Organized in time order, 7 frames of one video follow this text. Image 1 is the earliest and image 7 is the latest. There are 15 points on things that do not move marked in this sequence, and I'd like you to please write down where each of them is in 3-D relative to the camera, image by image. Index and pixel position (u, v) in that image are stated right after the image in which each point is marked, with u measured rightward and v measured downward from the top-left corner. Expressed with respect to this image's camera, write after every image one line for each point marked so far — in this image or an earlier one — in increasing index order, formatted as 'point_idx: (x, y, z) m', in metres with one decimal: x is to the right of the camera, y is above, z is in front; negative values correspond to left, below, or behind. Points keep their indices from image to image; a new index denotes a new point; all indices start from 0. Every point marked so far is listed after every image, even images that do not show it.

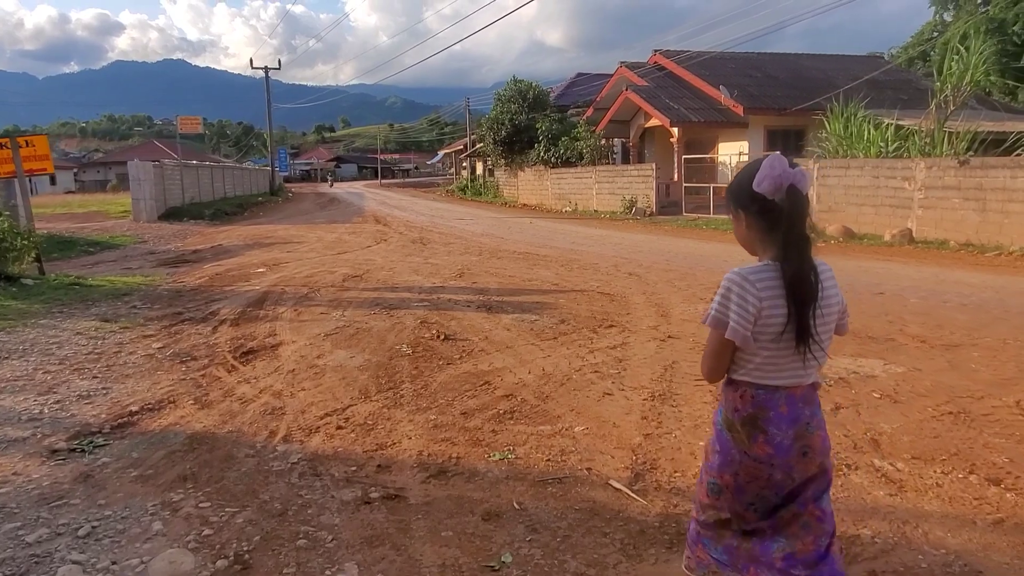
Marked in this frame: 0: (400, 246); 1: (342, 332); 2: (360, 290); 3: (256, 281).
0: (-2.3, +0.9, +16.3) m
1: (-1.6, -0.4, +7.3) m
2: (-2.0, 0.0, +10.1) m
3: (-3.9, +0.1, +11.6) m
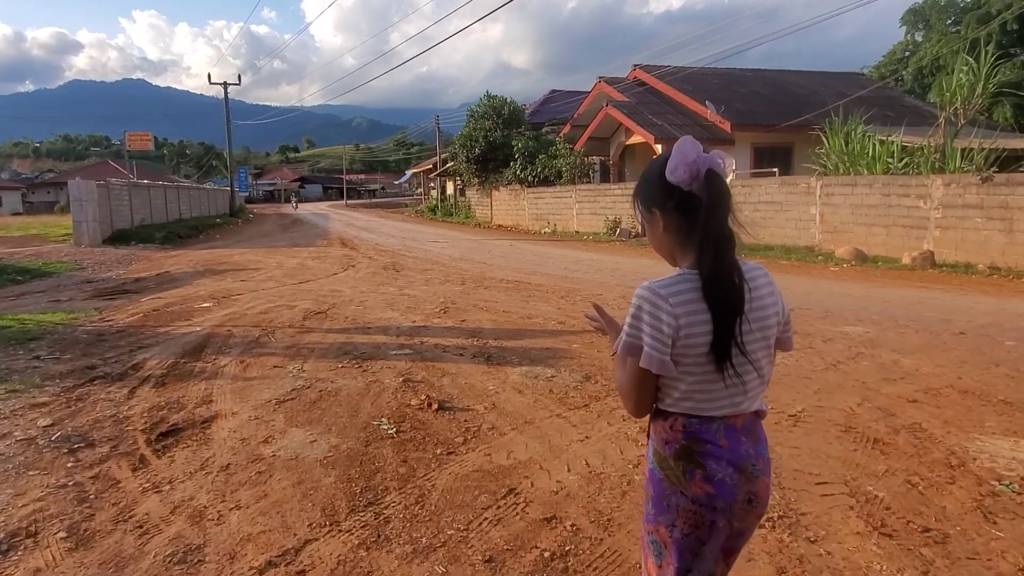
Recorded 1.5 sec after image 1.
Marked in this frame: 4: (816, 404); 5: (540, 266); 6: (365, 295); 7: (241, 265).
0: (-2.7, +0.3, +14.5) m
1: (-1.5, -0.8, +5.5) m
2: (-2.1, -0.5, +8.3) m
3: (-4.0, -0.4, +9.7) m
4: (+2.0, -0.8, +5.0) m
5: (+0.5, +0.4, +14.7) m
6: (-2.2, -0.1, +11.3) m
7: (-6.4, +0.5, +17.9) m
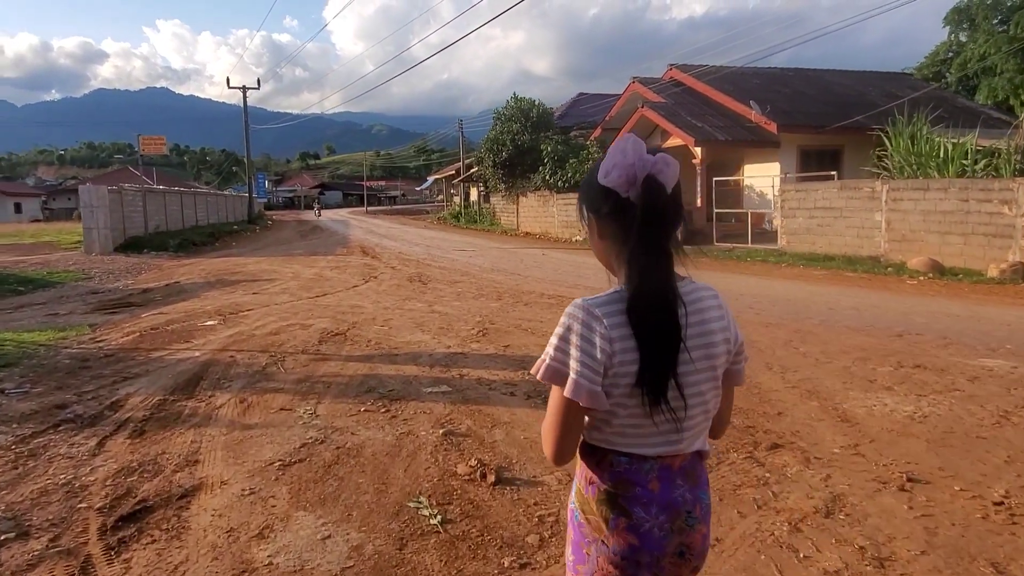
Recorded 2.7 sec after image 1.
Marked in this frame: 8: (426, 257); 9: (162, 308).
0: (-2.0, 0.0, +13.2) m
1: (-1.1, -1.0, +4.2) m
2: (-1.6, -0.7, +7.0) m
3: (-3.5, -0.6, +8.5) m
4: (+2.4, -0.9, +3.6) m
5: (+1.2, +0.1, +13.4) m
6: (-1.6, -0.3, +10.0) m
7: (-5.6, +0.3, +16.7) m
8: (-2.2, +0.8, +19.4) m
9: (-5.7, -0.3, +12.4) m
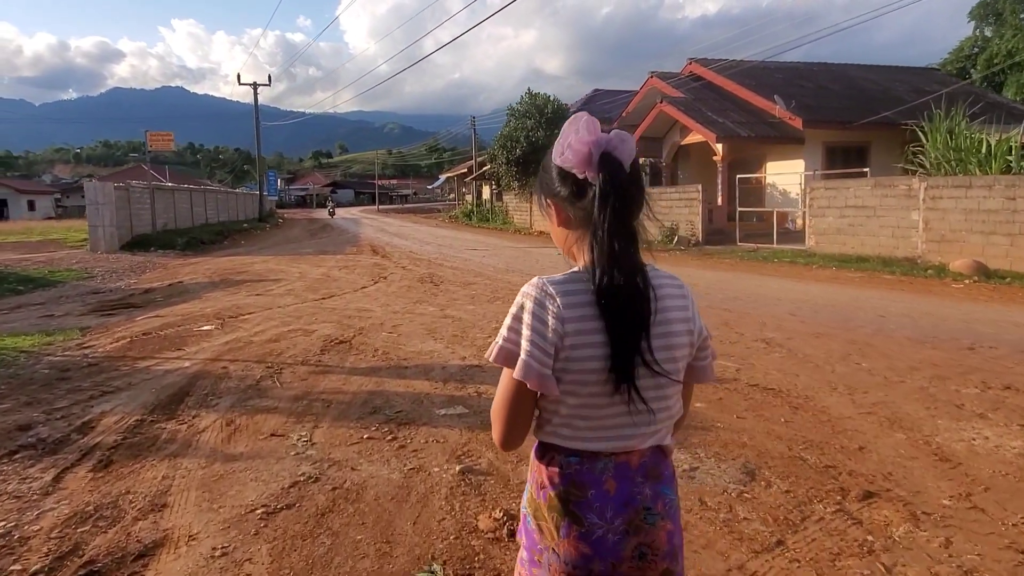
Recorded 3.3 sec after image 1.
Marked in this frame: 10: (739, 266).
0: (-1.7, 0.0, +12.5) m
1: (-1.0, -1.0, +3.5) m
2: (-1.4, -0.7, +6.3) m
3: (-3.3, -0.6, +7.8) m
4: (+2.5, -1.0, +2.8) m
5: (+1.5, +0.1, +12.6) m
6: (-1.4, -0.4, +9.3) m
7: (-5.3, +0.3, +16.0) m
8: (-1.8, +0.8, +18.7) m
9: (-5.4, -0.3, +11.7) m
10: (+4.8, +0.5, +16.1) m
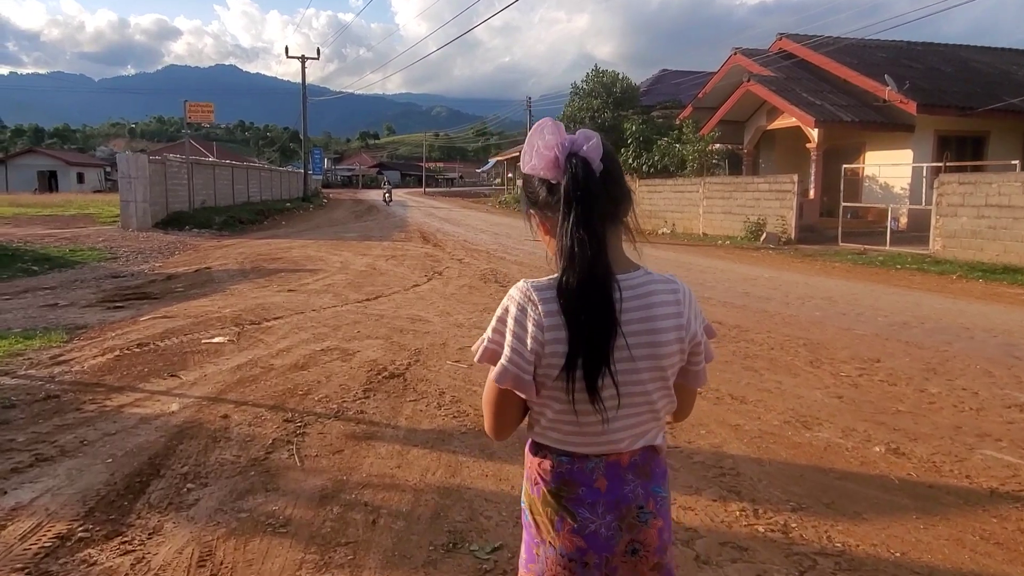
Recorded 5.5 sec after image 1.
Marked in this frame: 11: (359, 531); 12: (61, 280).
0: (-0.6, 0.0, +10.3) m
1: (-0.4, -1.2, +1.4) m
2: (-0.6, -0.8, +4.1) m
3: (-2.4, -0.6, +5.7) m
4: (+3.1, -1.3, +0.5) m
5: (+2.6, 0.0, +10.3) m
6: (-0.5, -0.4, +7.2) m
7: (-4.0, +0.5, +14.1) m
8: (-0.3, +0.9, +16.5) m
9: (-4.4, -0.2, +9.8) m
10: (+6.1, +0.3, +13.6) m
11: (-0.6, -1.0, +3.1) m
12: (-8.0, +0.1, +13.5) m
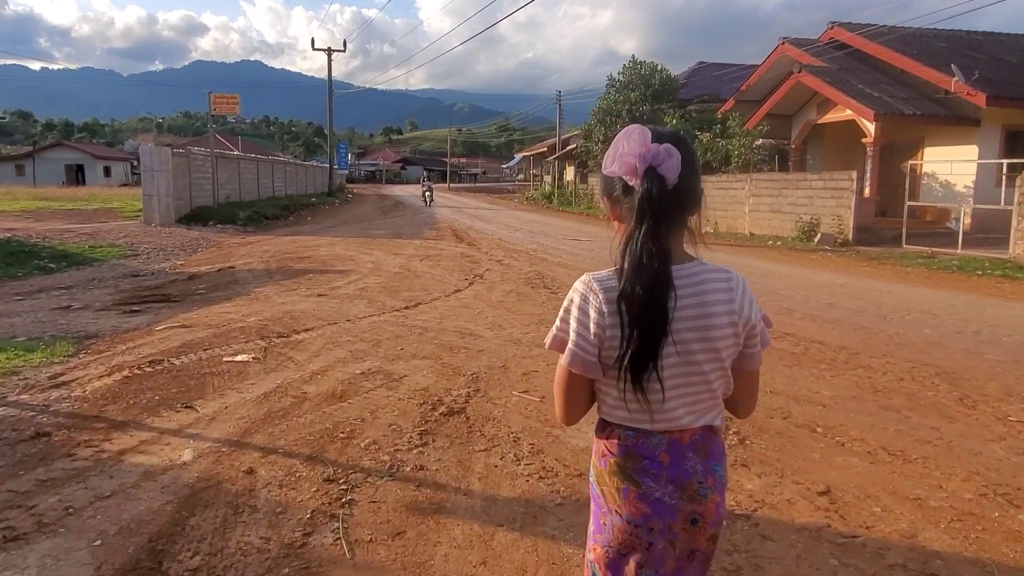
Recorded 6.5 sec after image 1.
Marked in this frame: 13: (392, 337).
0: (0.0, -0.1, +9.3) m
1: (0.0, -1.3, +0.4) m
2: (-0.2, -0.9, +3.1) m
3: (-1.9, -0.7, +4.8) m
4: (+3.5, -1.5, -0.6) m
5: (+3.2, -0.1, +9.2) m
6: (+0.1, -0.5, +6.2) m
7: (-3.2, +0.4, +13.1) m
8: (+0.5, +0.8, +15.5) m
9: (-3.7, -0.3, +8.9) m
10: (+6.8, +0.2, +12.4) m
11: (-0.2, -1.1, +2.1) m
12: (-7.3, +0.1, +12.7) m
13: (-1.1, -0.4, +6.7) m
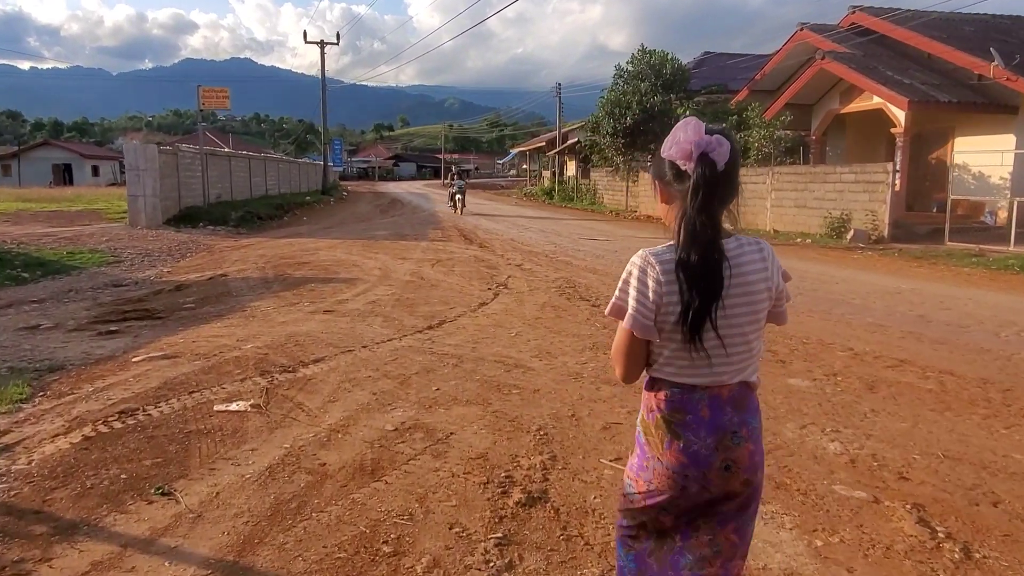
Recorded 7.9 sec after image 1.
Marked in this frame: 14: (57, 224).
0: (+0.4, -0.2, +8.1) m
1: (+0.5, -1.5, -0.9) m
2: (+0.3, -1.1, +1.9) m
3: (-1.5, -0.9, +3.5) m
4: (+4.0, -1.6, -1.8) m
5: (+3.6, -0.2, +8.0) m
6: (+0.5, -0.7, +4.9) m
7: (-2.9, +0.3, +11.8) m
8: (+0.8, +0.7, +14.2) m
9: (-3.3, -0.4, +7.6) m
10: (+7.2, +0.1, +11.2) m
11: (+0.3, -1.3, +0.9) m
12: (-6.9, -0.1, +11.4) m
13: (-0.7, -0.6, +5.4) m
14: (-11.9, +1.7, +19.8) m
